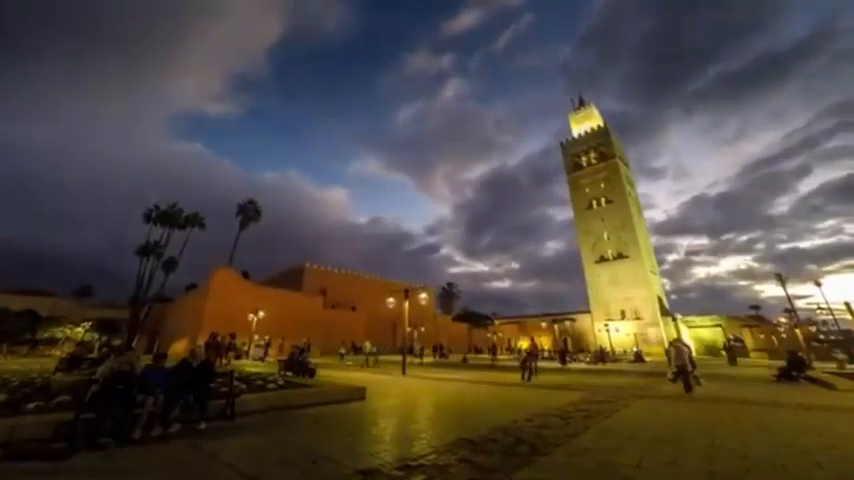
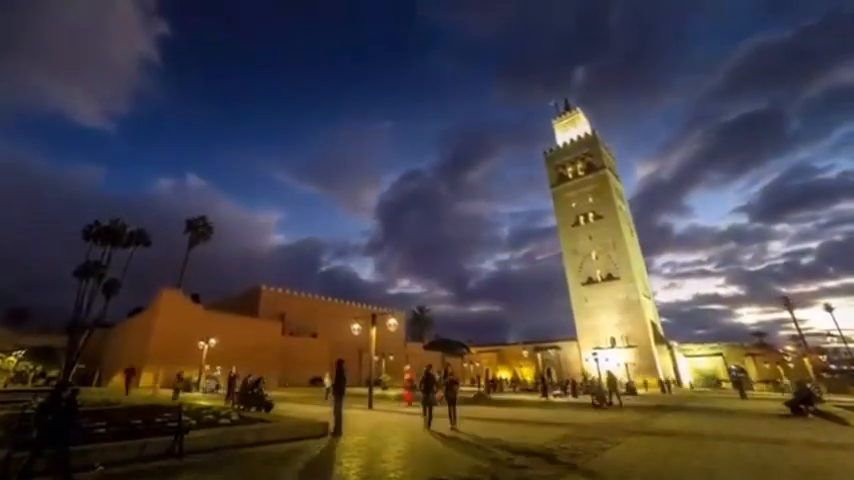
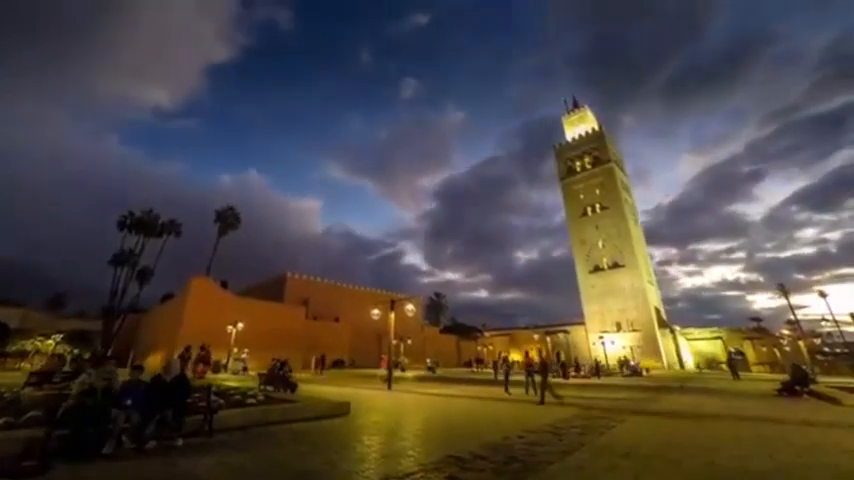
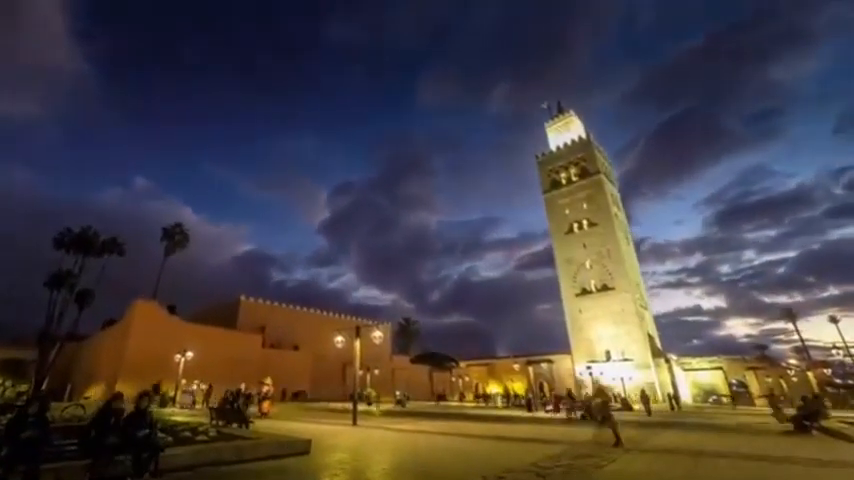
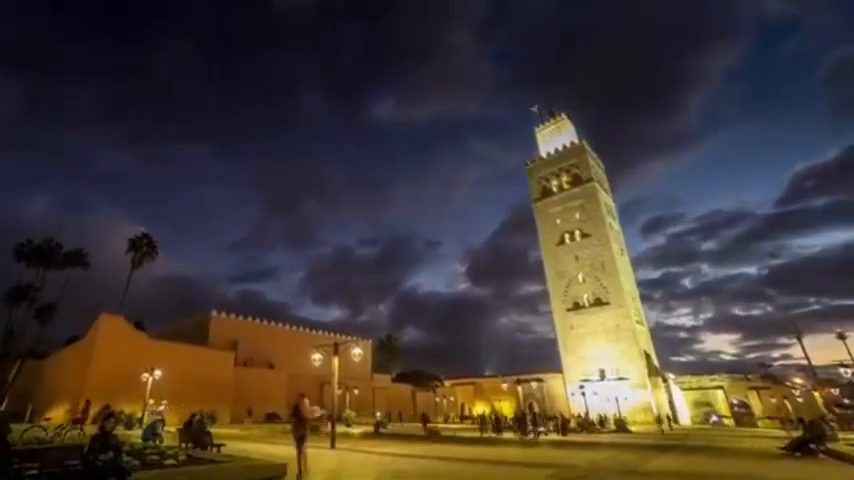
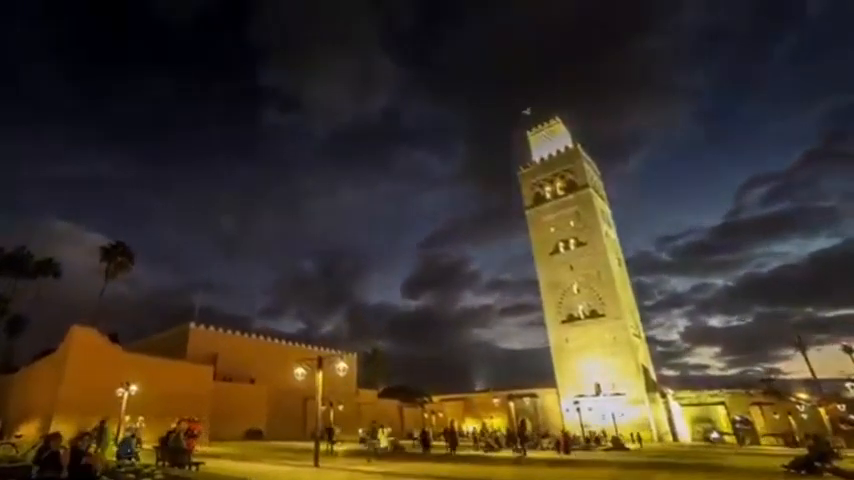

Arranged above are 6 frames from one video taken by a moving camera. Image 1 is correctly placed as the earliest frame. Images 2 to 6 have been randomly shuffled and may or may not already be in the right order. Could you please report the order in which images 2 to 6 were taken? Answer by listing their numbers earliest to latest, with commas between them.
3, 2, 4, 5, 6
